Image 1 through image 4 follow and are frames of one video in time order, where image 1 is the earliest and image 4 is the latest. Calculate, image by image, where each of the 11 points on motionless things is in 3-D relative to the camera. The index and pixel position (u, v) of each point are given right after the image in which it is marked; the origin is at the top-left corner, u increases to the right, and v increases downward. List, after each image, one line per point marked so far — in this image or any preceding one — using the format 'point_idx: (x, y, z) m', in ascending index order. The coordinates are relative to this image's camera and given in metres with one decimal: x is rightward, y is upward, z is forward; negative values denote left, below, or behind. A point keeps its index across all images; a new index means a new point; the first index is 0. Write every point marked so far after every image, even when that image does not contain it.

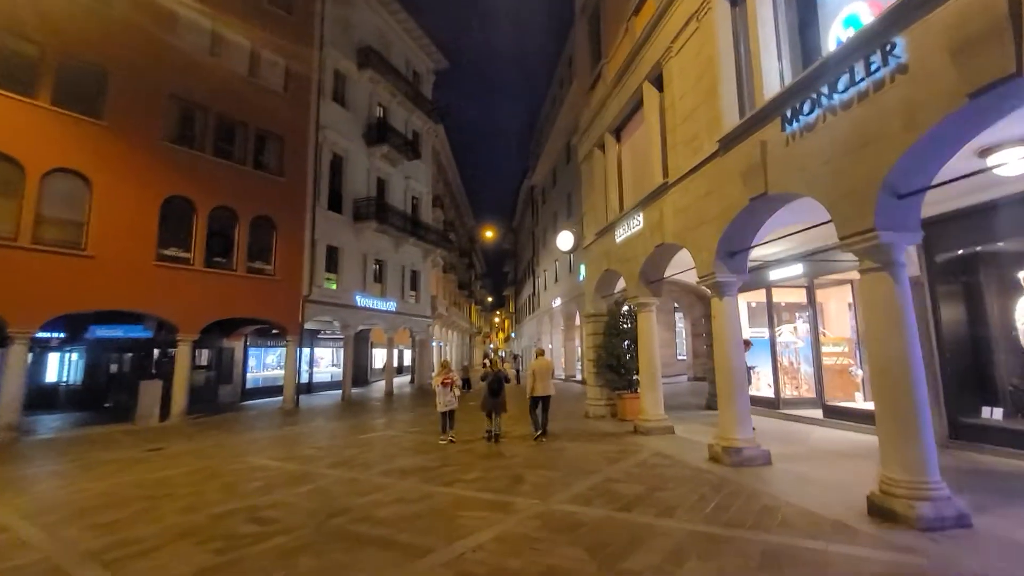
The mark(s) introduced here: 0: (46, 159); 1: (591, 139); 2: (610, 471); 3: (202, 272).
0: (-12.7, +3.5, +13.5) m
1: (+2.2, +4.1, +13.7) m
2: (+1.4, -2.7, +7.2) m
3: (-10.5, +0.6, +16.6) m
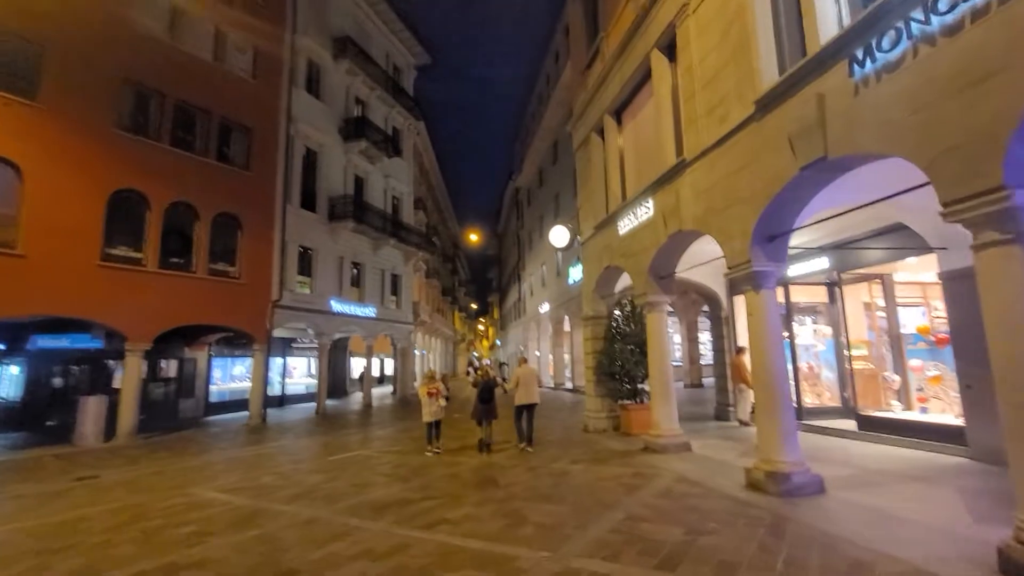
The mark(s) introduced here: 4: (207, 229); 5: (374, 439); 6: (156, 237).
0: (-13.0, +3.5, +11.7) m
1: (+1.9, +4.1, +12.5) m
2: (+1.4, -2.6, +5.8) m
3: (-10.8, +0.4, +15.0) m
4: (-10.2, +1.9, +16.4) m
5: (-4.0, -4.4, +14.3) m
6: (-10.9, +1.5, +15.1) m
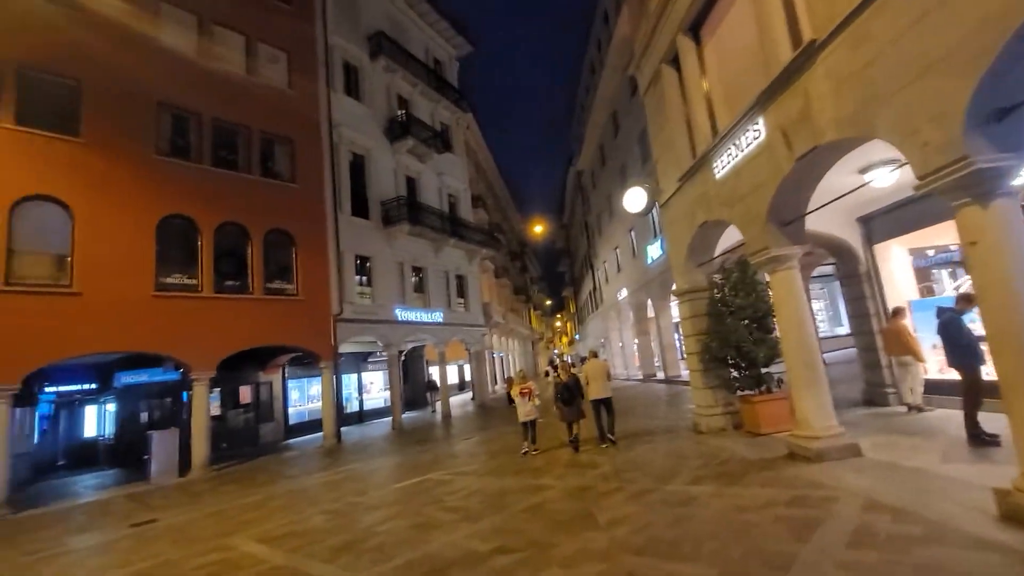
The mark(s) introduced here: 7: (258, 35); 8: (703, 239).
0: (-11.7, +2.4, +11.6) m
1: (+3.0, +4.8, +10.2) m
2: (+2.2, -2.0, +3.6) m
3: (-8.8, -0.3, +14.5) m
4: (-8.1, +1.3, +15.8) m
5: (-1.6, -4.3, +12.8) m
6: (-9.0, +0.8, +14.6) m
7: (-8.8, +8.7, +17.1) m
8: (+3.6, +0.9, +9.3) m
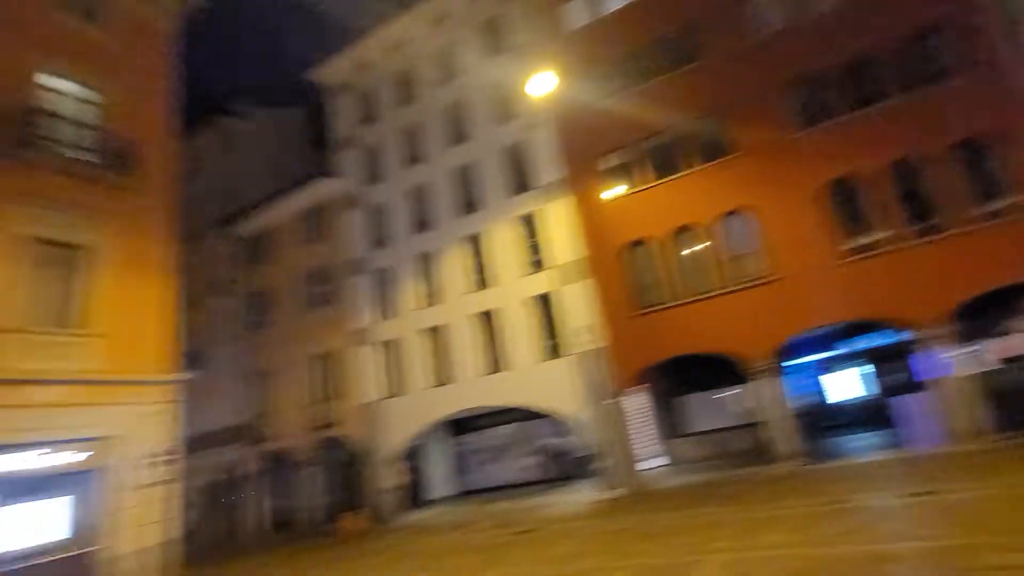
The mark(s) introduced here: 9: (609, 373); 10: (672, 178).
0: (+6.1, +2.3, +14.9) m
1: (+8.2, +7.4, +1.0) m
2: (+3.9, -0.7, -1.3) m
3: (+10.3, +1.0, +12.8) m
4: (+11.2, +3.0, +12.7) m
5: (+11.9, -1.6, +5.0) m
6: (+10.0, +2.1, +13.1) m
7: (+10.1, +10.3, +14.8) m
8: (+8.6, +3.7, -0.4) m
9: (+3.1, -2.8, +15.8) m
10: (+5.0, +3.4, +15.6) m
